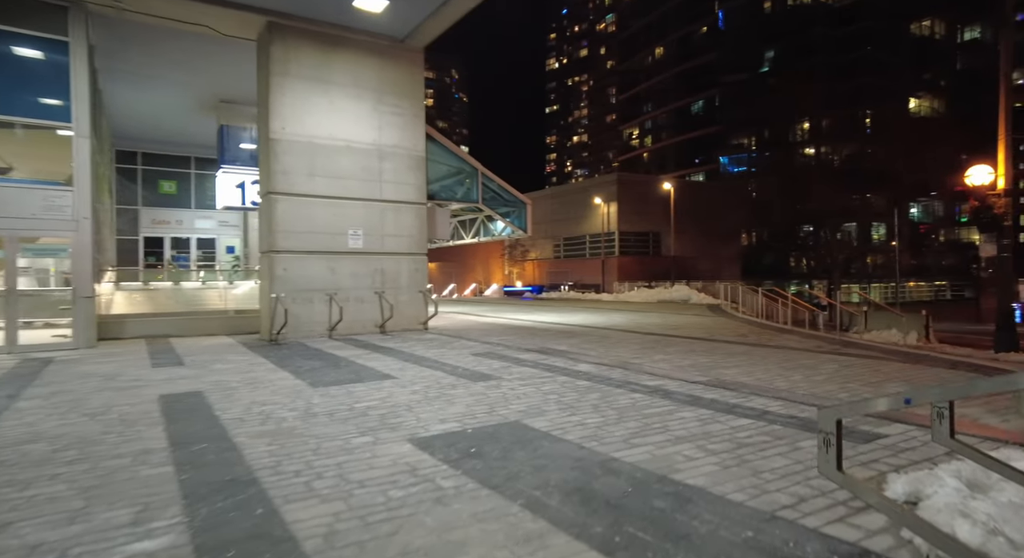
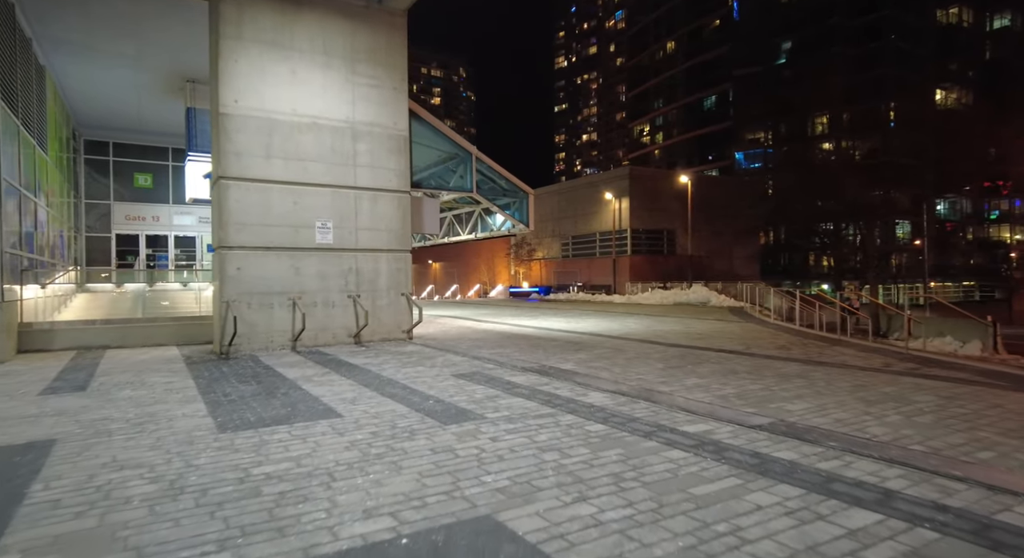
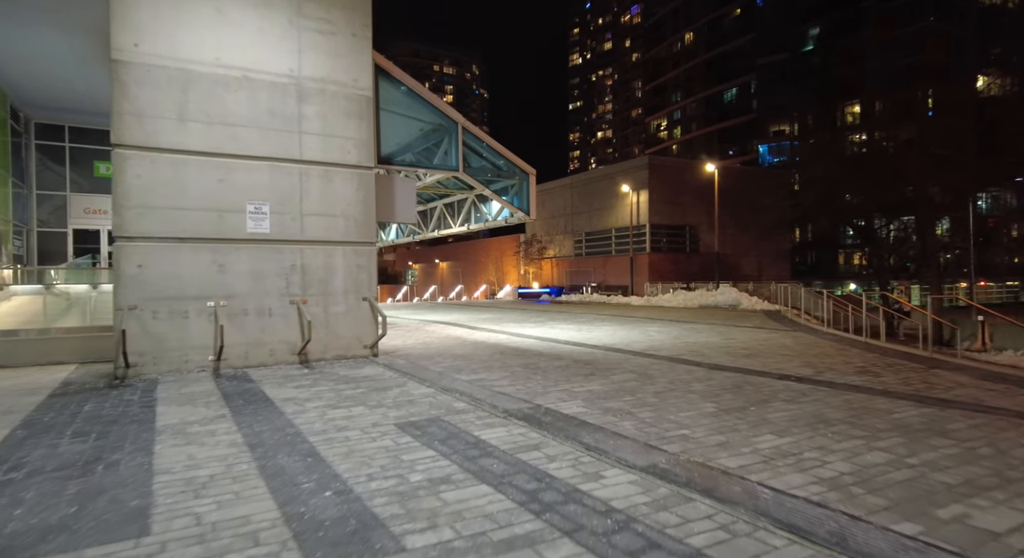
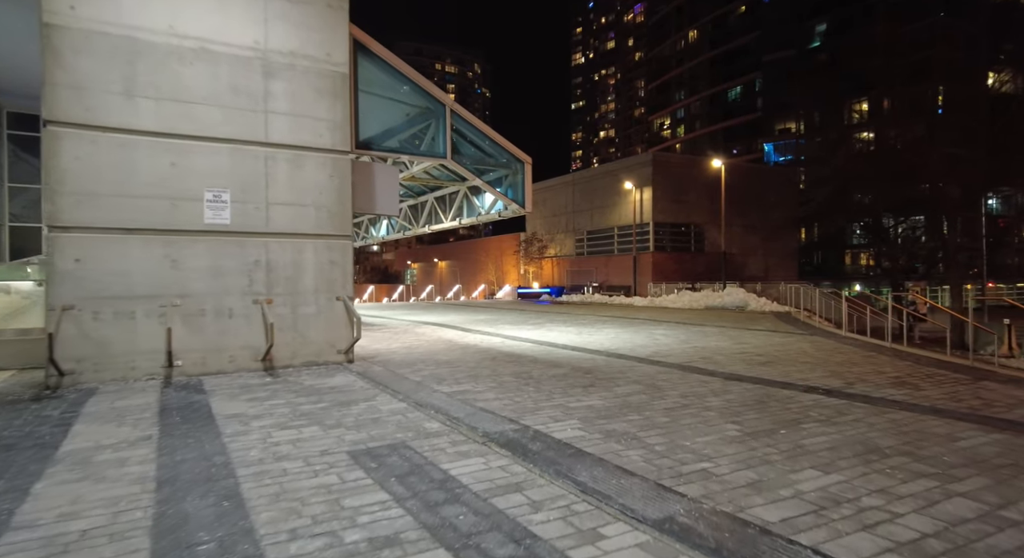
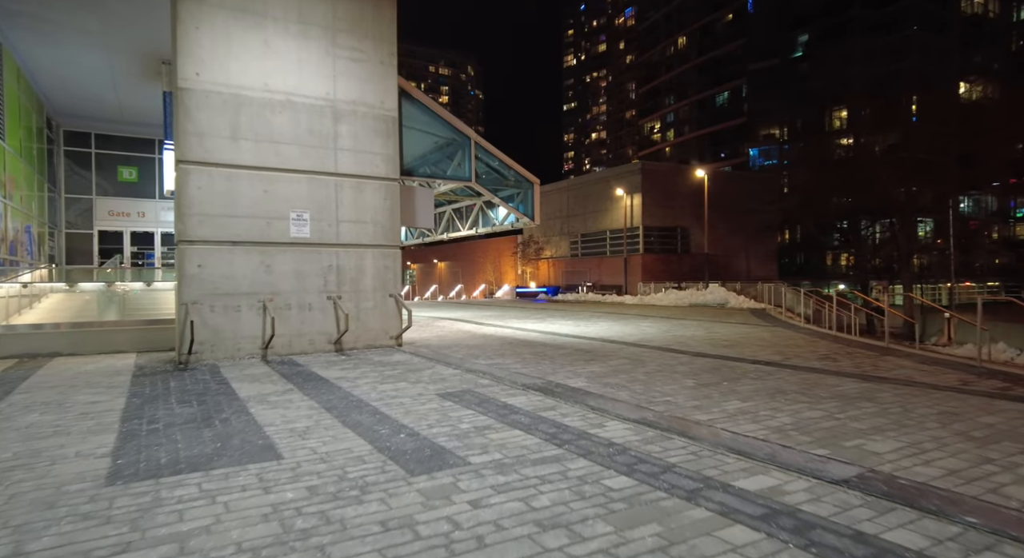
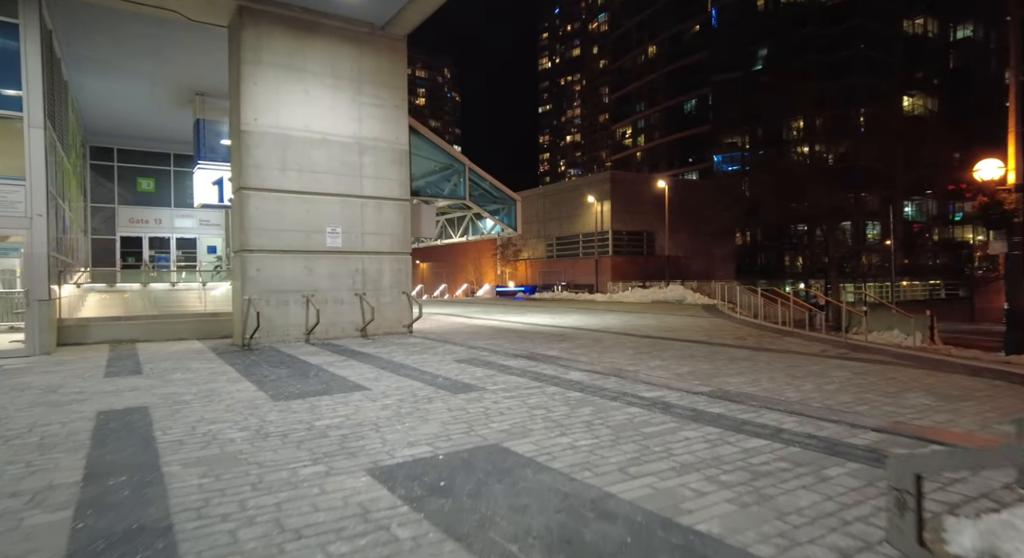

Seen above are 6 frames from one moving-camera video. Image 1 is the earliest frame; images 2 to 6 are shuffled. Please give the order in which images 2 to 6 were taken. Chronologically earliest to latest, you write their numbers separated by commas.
6, 2, 5, 3, 4
